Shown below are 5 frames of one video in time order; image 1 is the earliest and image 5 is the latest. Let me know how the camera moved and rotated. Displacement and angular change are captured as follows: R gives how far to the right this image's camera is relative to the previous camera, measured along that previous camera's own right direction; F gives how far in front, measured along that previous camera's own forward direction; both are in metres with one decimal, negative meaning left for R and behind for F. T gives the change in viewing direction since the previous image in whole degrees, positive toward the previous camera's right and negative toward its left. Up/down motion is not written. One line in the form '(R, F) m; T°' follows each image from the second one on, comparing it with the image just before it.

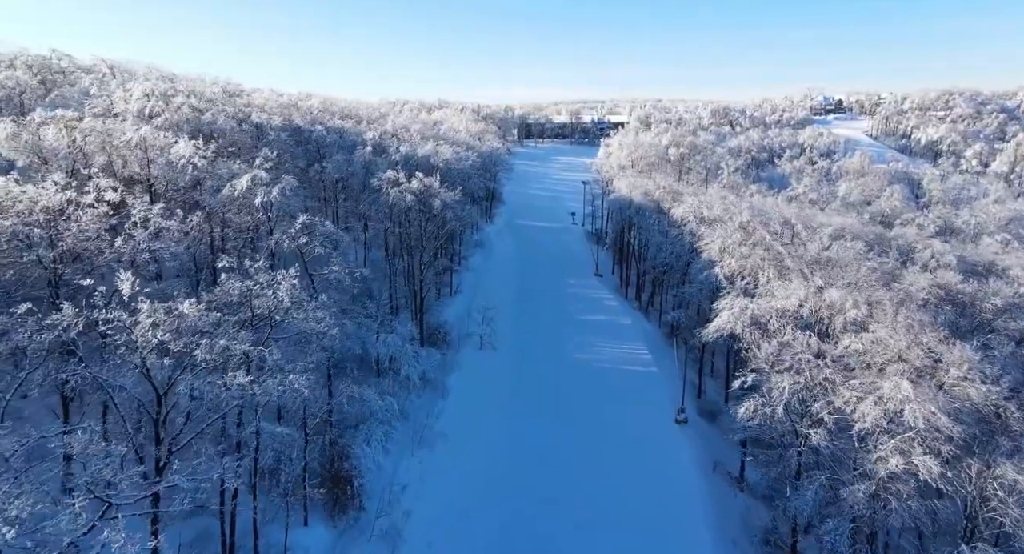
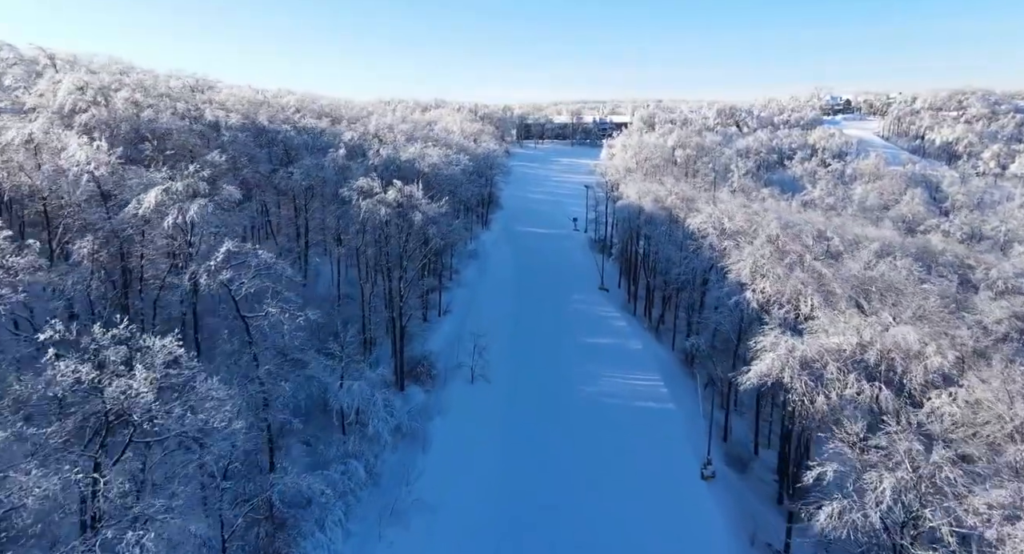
(+0.3, +6.9) m; 0°
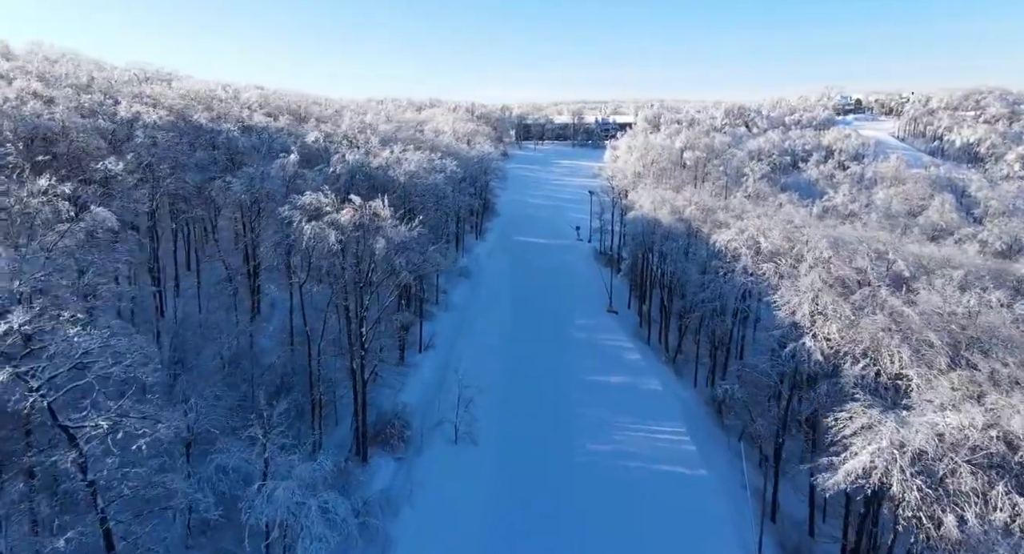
(+0.4, +8.8) m; 0°
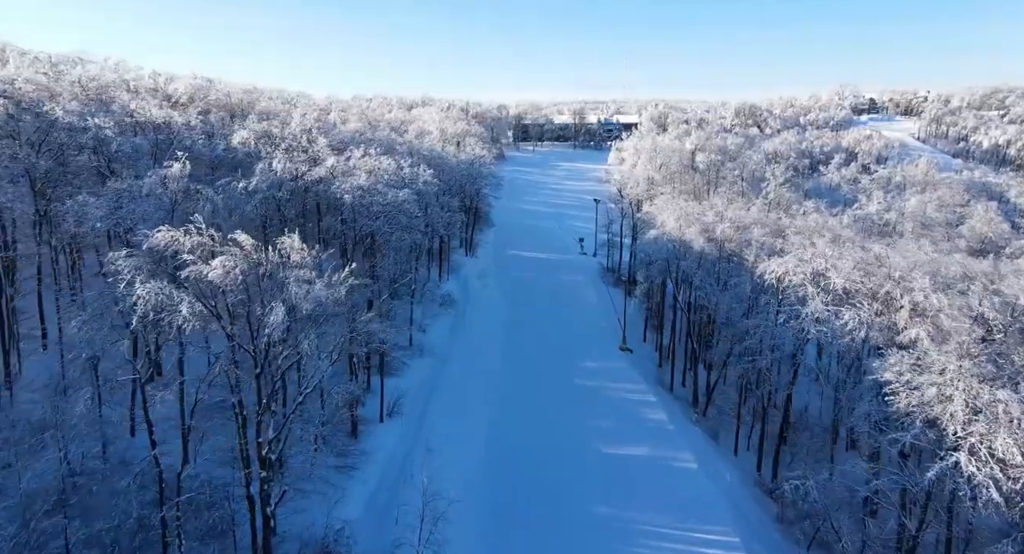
(+0.5, +11.2) m; 0°
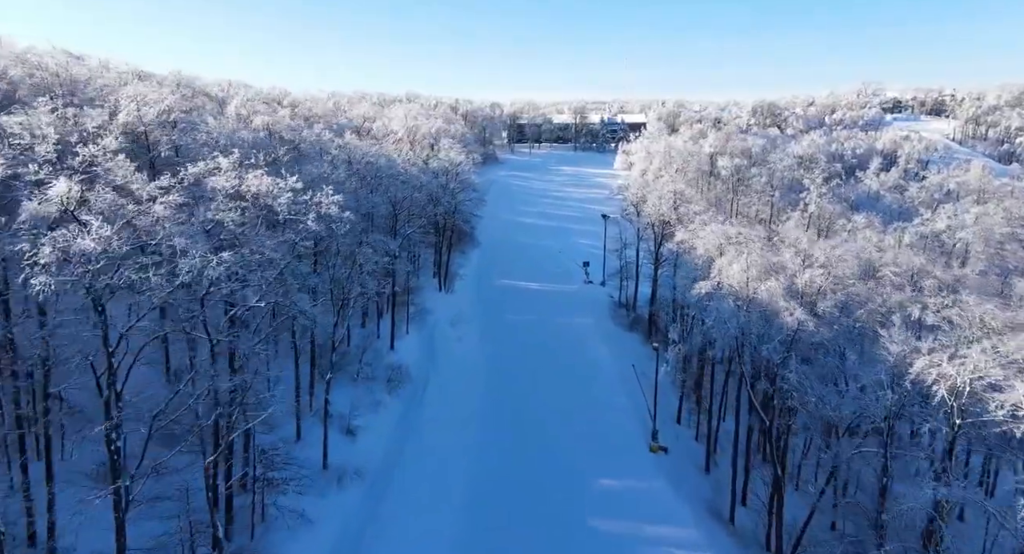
(+1.1, +17.3) m; 0°
